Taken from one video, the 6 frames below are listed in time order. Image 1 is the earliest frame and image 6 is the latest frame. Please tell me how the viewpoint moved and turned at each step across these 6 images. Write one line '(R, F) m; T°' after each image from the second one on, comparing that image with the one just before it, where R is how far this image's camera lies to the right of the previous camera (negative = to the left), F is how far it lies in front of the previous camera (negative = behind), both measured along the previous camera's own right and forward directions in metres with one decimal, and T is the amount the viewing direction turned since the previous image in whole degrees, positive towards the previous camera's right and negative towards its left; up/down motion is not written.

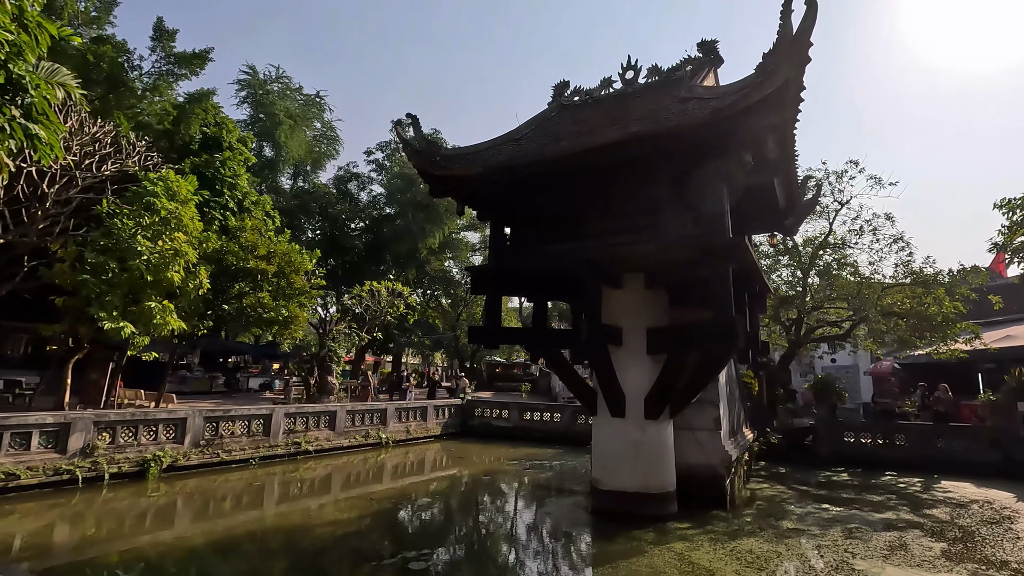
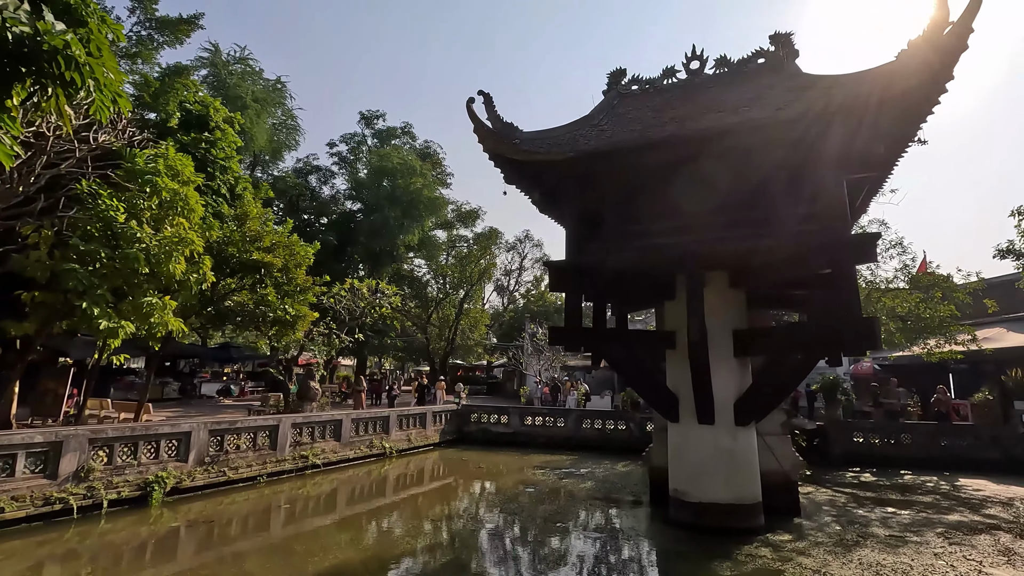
(-1.7, +0.7) m; +6°
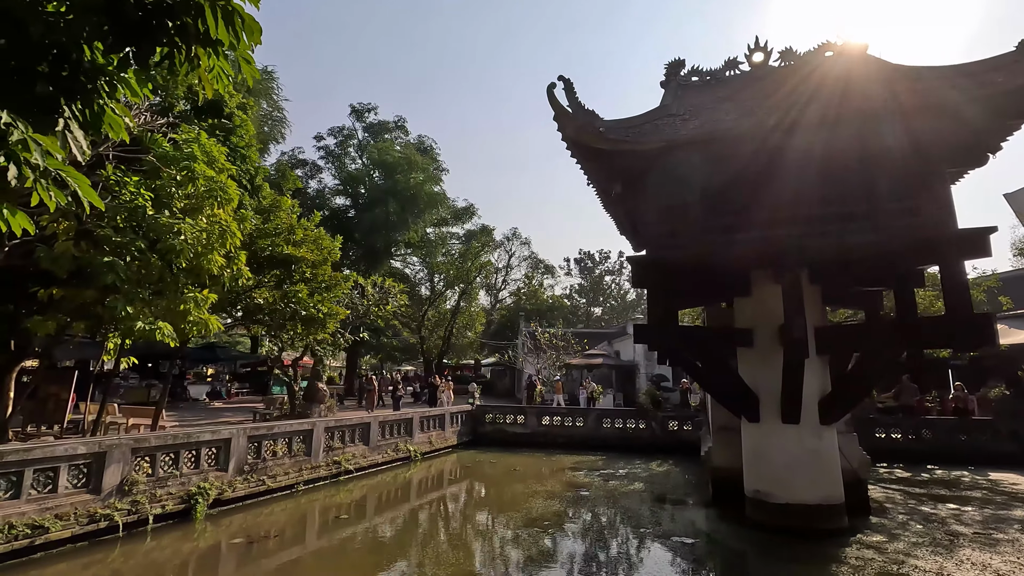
(-1.3, +0.4) m; +3°
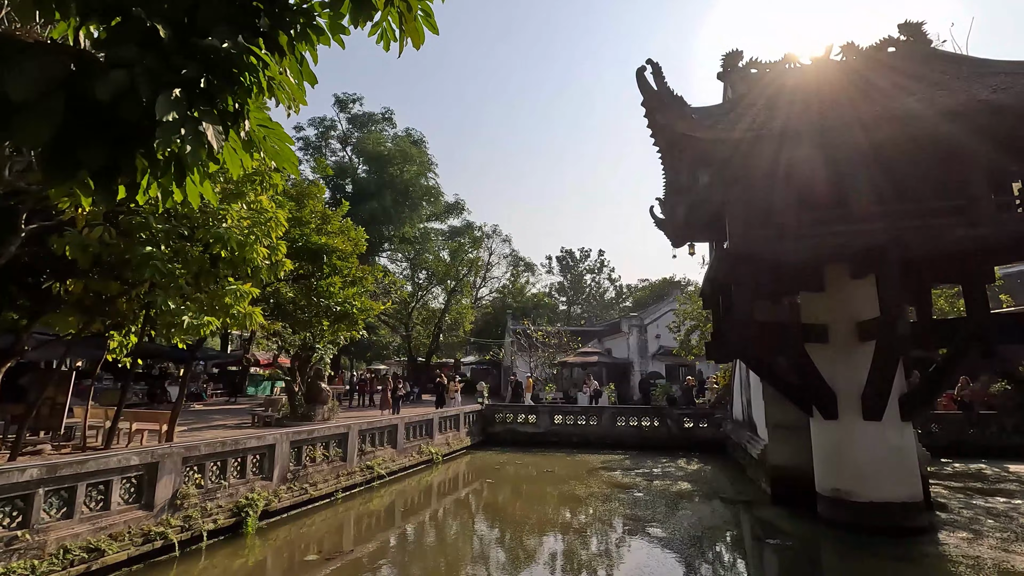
(-1.3, +0.4) m; +4°
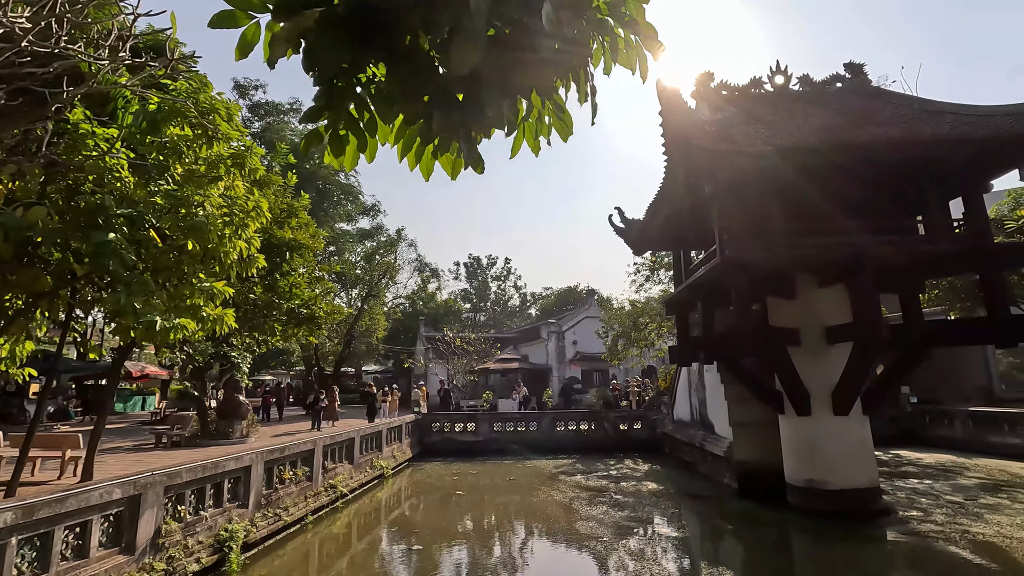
(-1.4, +0.4) m; +12°
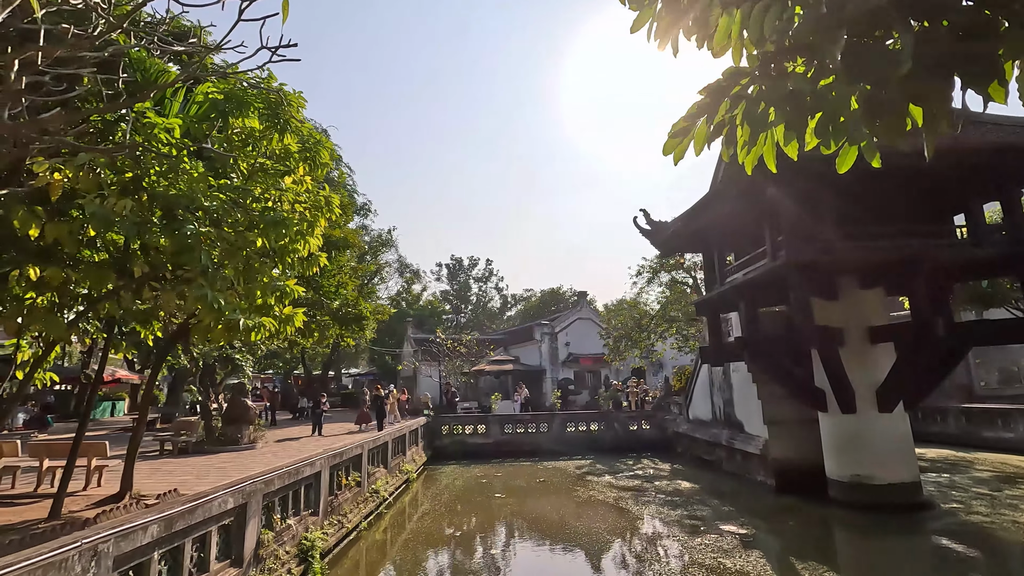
(-1.2, +0.1) m; +4°
